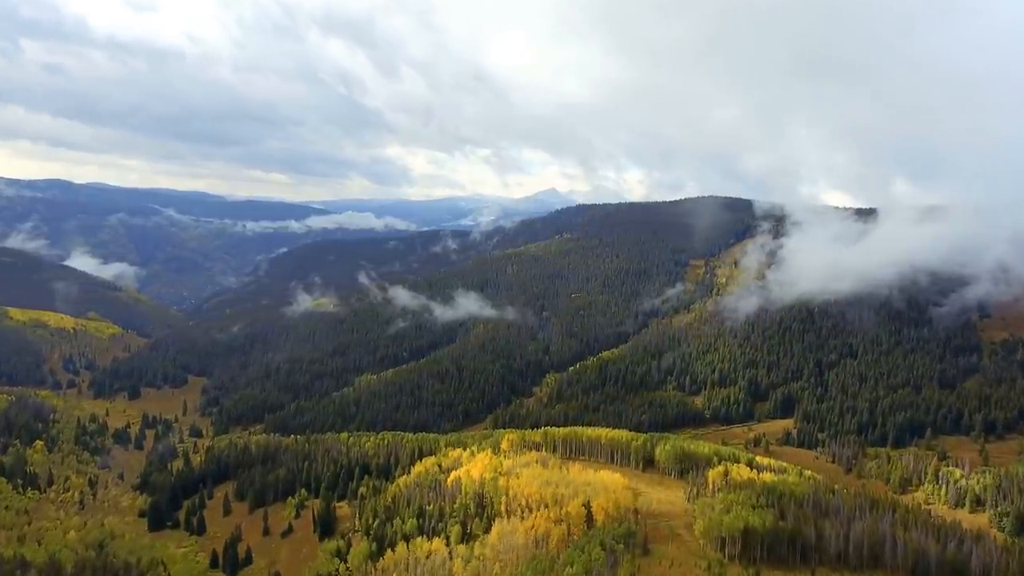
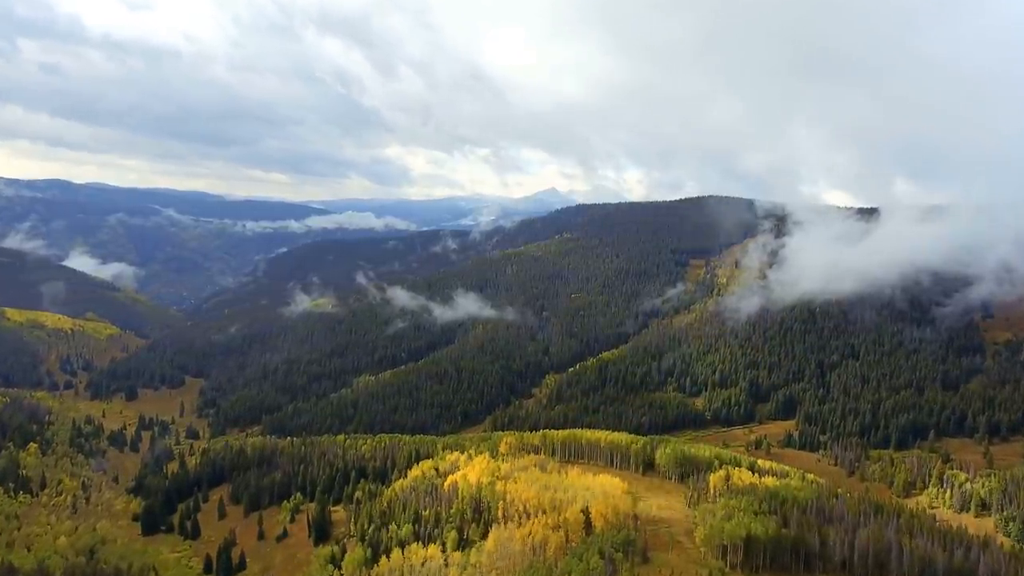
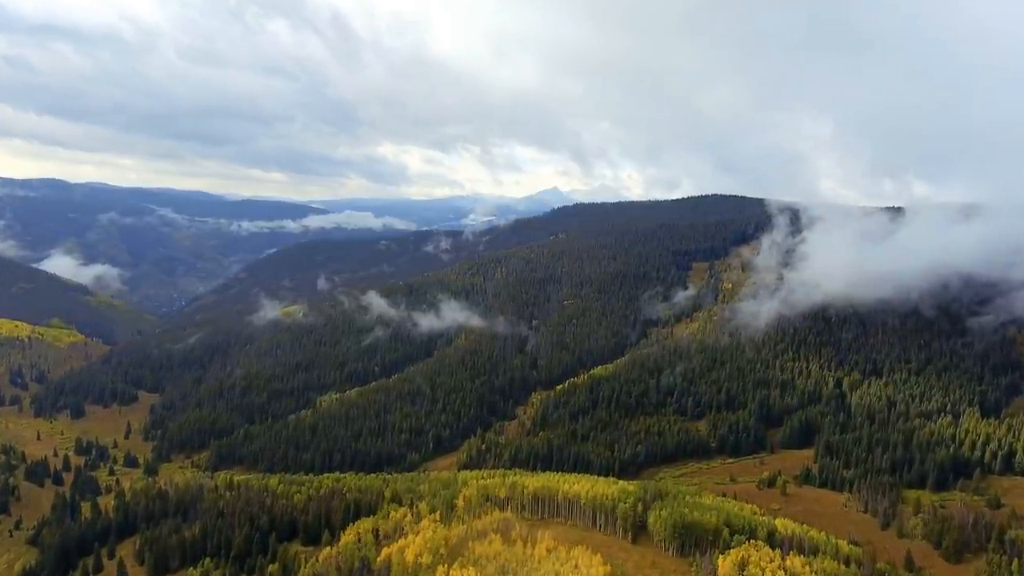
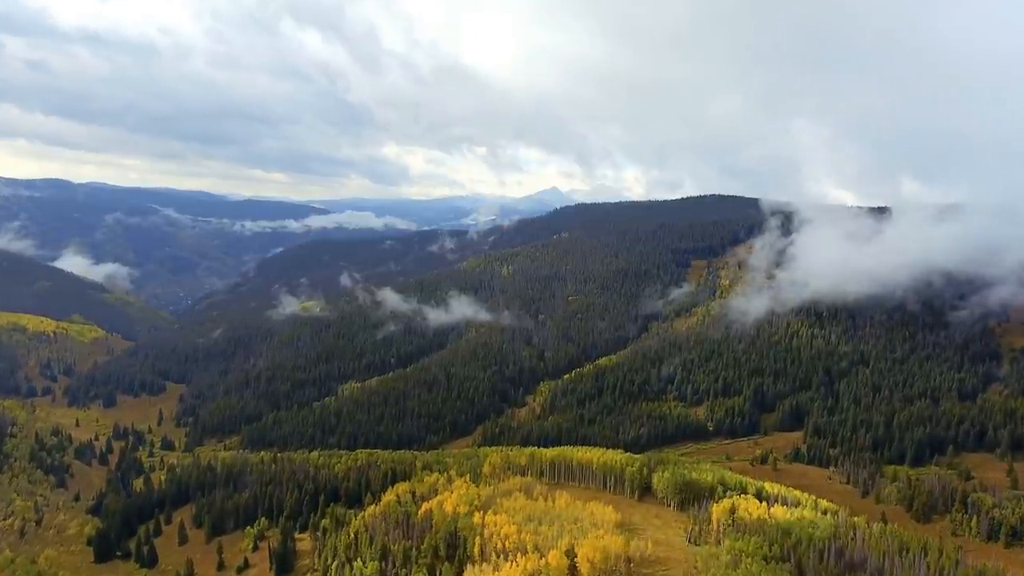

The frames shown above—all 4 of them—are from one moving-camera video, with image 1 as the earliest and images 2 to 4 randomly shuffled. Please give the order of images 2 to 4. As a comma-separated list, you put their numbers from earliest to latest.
2, 4, 3
